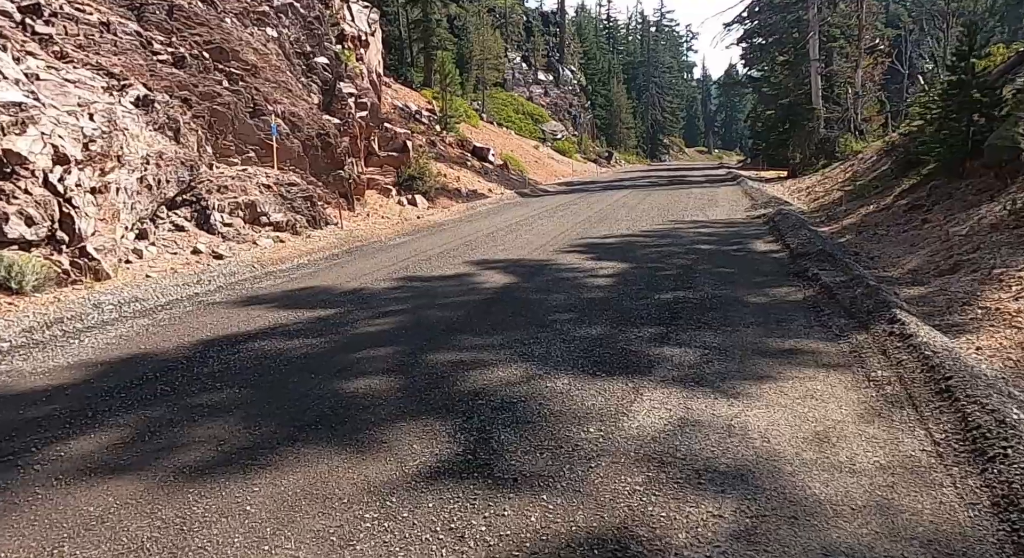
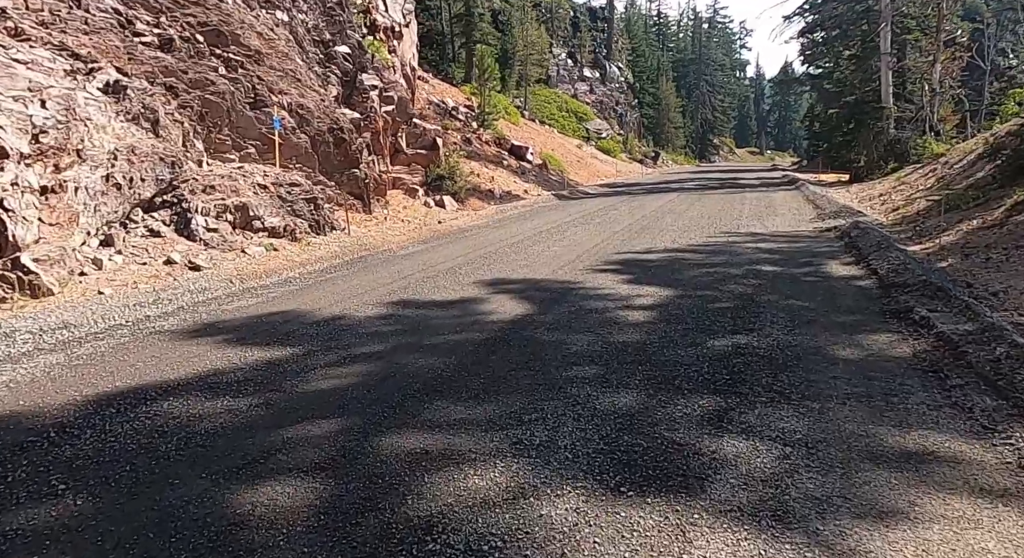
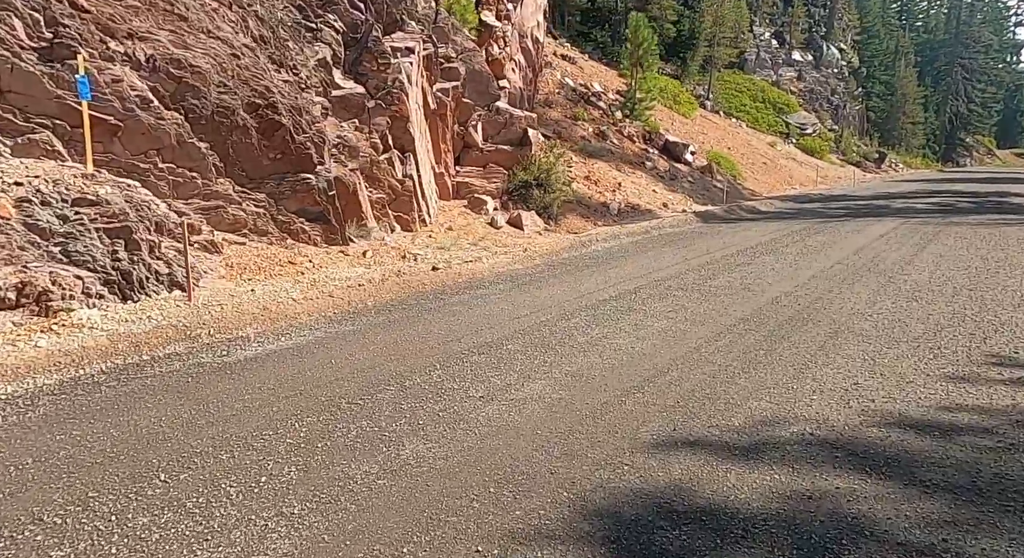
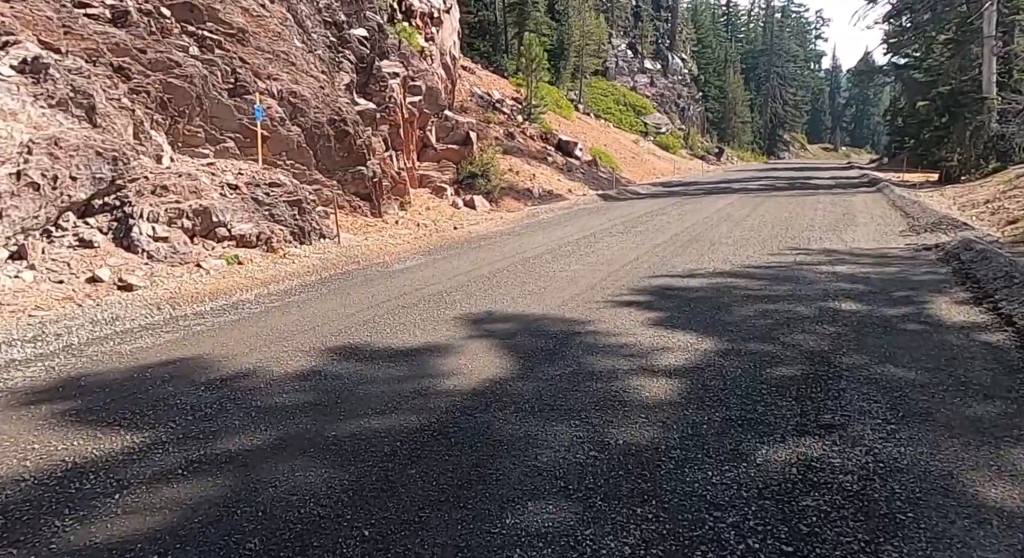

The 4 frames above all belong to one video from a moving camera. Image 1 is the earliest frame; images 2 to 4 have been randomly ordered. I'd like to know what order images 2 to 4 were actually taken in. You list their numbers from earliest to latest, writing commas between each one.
2, 4, 3
